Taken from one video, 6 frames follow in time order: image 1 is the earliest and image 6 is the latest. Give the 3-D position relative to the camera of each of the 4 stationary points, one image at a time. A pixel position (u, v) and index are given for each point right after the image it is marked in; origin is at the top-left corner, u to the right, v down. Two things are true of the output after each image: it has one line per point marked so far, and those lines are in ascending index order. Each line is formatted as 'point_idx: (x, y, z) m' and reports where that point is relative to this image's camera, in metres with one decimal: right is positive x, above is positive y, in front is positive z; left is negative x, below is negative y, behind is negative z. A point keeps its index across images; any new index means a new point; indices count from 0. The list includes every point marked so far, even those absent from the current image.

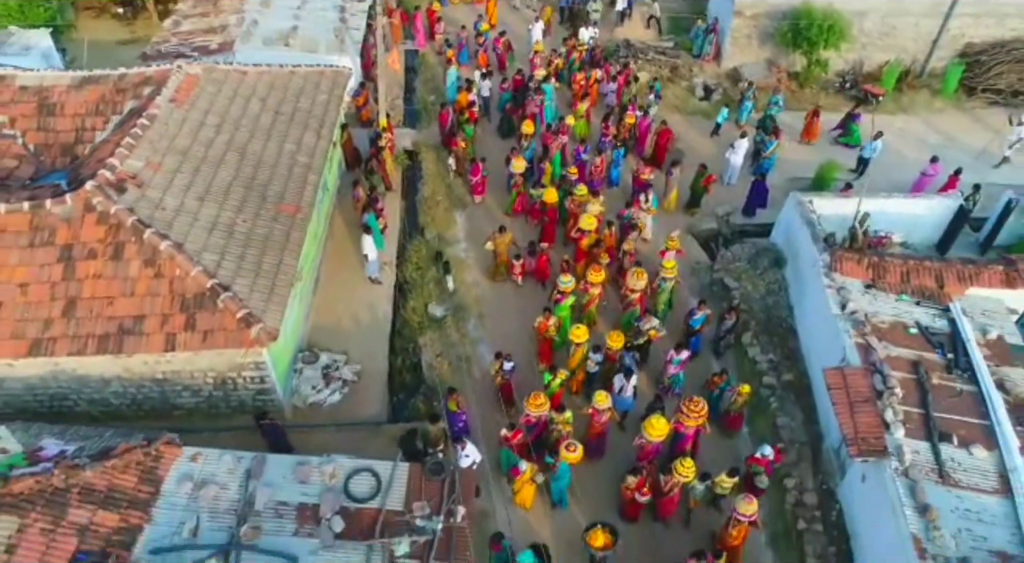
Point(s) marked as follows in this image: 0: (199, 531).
0: (-3.7, -2.9, +8.6) m
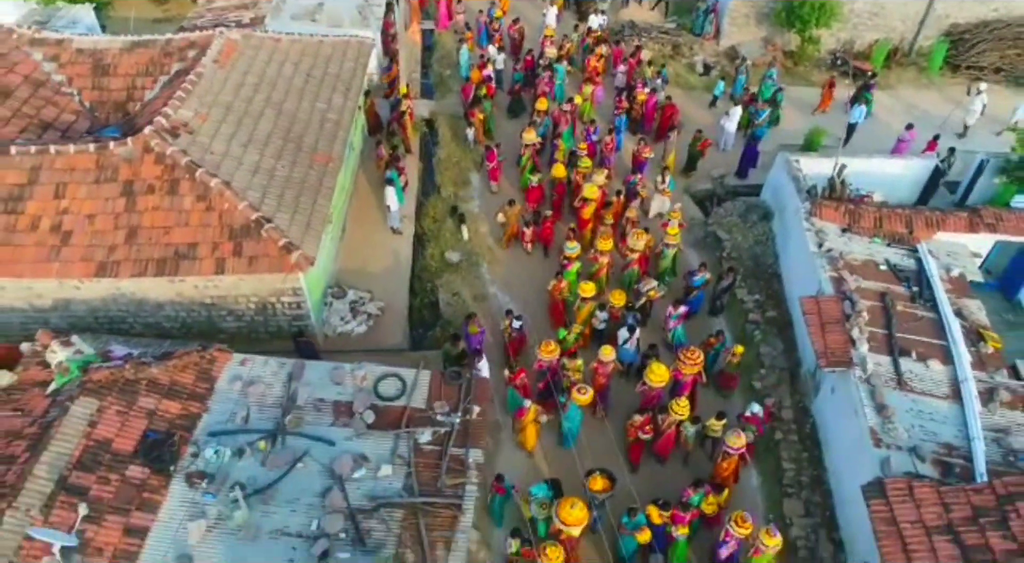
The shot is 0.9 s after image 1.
0: (-3.6, -1.9, +9.9) m
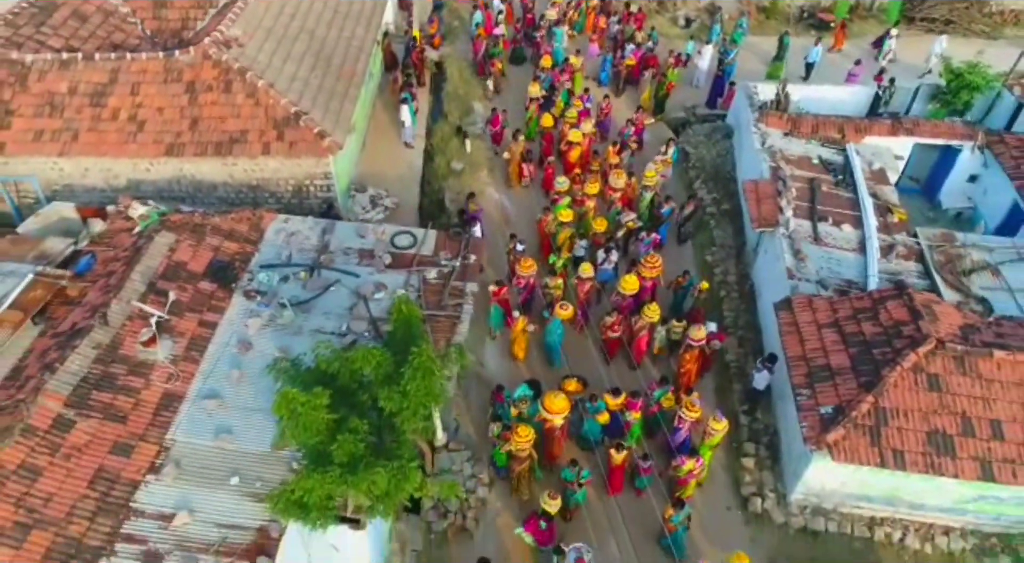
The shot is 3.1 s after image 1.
0: (-3.7, +0.4, +12.4) m
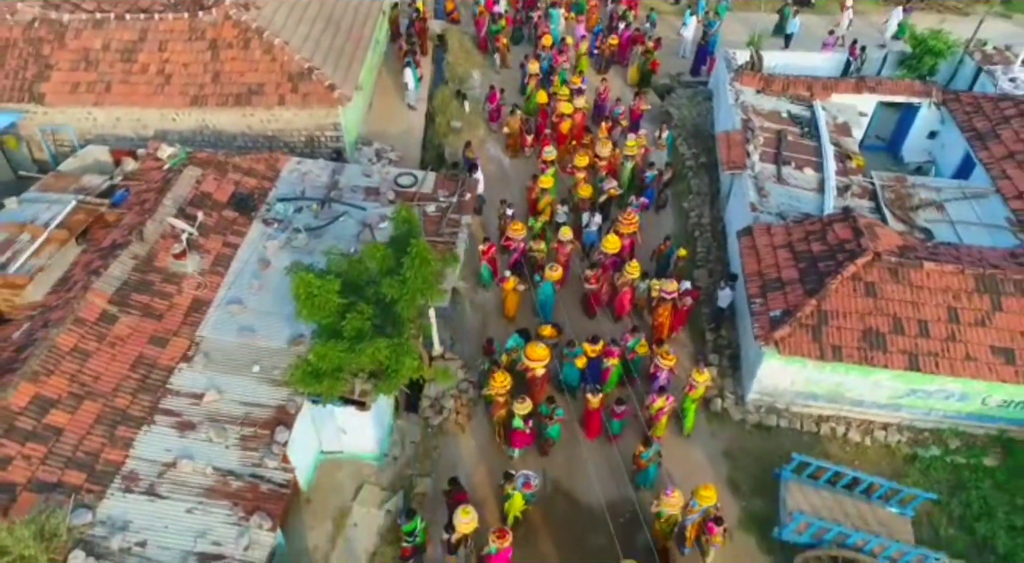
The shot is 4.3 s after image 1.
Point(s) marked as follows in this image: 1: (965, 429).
0: (-3.9, +1.7, +13.8) m
1: (+7.1, -2.3, +11.4) m
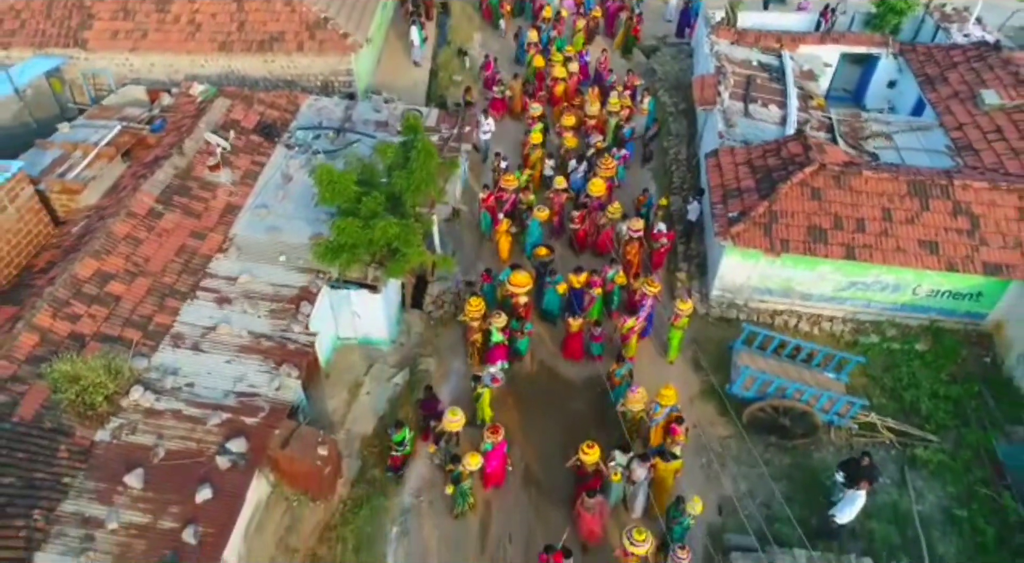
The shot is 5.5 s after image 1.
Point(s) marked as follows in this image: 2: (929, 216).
0: (-4.0, +3.3, +15.5) m
1: (+6.9, -0.7, +13.0) m
2: (+7.0, +1.1, +12.2) m
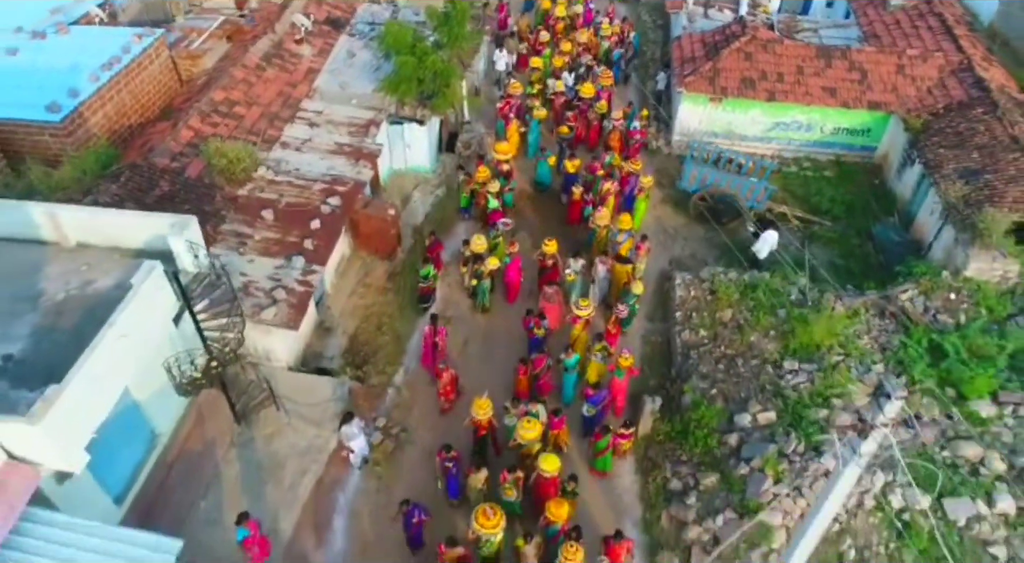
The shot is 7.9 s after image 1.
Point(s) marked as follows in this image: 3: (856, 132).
0: (-3.7, +7.1, +19.9) m
1: (+7.2, +3.0, +17.4) m
2: (+7.2, +4.8, +16.6) m
3: (+7.9, +3.4, +16.8) m
